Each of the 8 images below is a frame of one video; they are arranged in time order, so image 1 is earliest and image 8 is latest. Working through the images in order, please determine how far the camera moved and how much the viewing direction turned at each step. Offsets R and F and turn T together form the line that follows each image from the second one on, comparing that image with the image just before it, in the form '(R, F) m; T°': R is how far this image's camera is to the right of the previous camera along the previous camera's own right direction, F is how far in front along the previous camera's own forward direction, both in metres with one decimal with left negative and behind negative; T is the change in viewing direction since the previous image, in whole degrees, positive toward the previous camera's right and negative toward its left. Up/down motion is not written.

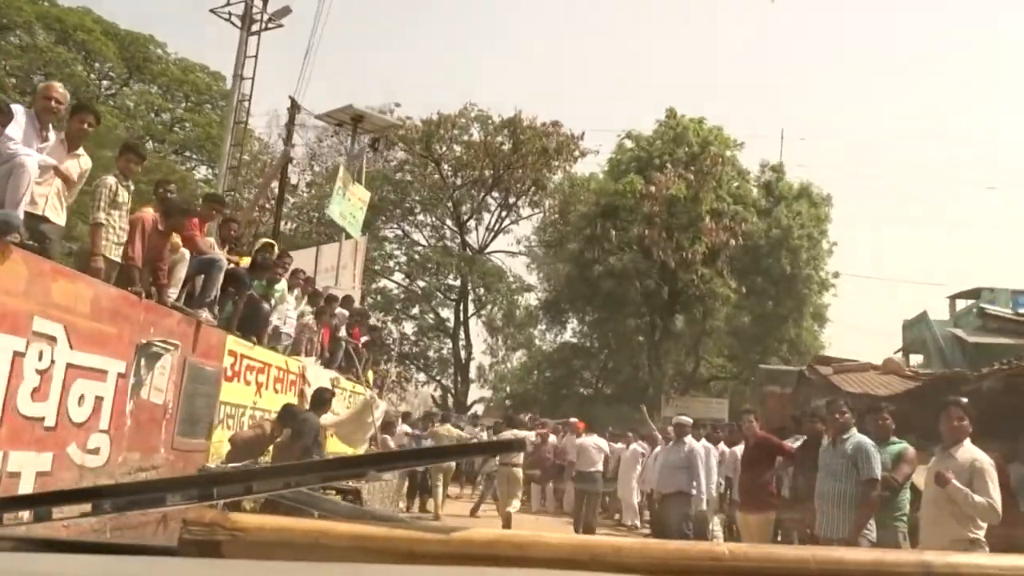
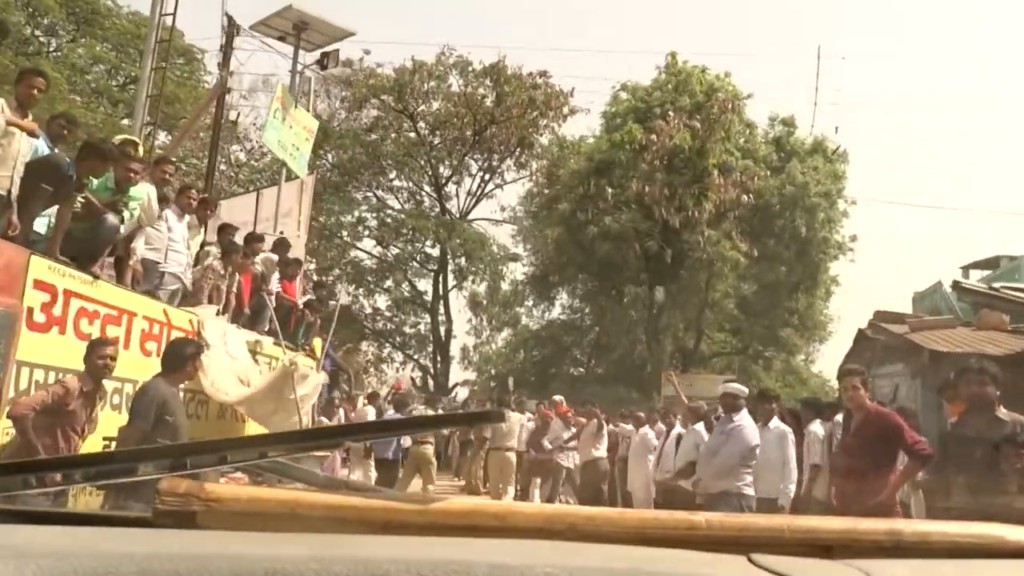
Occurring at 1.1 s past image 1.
(0.0, +1.1) m; +1°
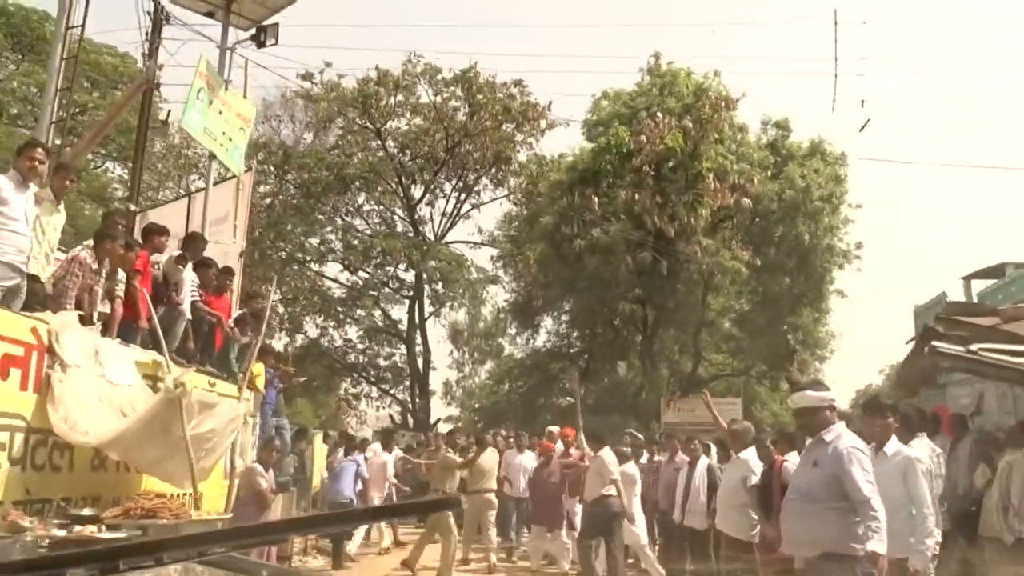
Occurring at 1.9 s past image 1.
(0.0, +0.8) m; +1°
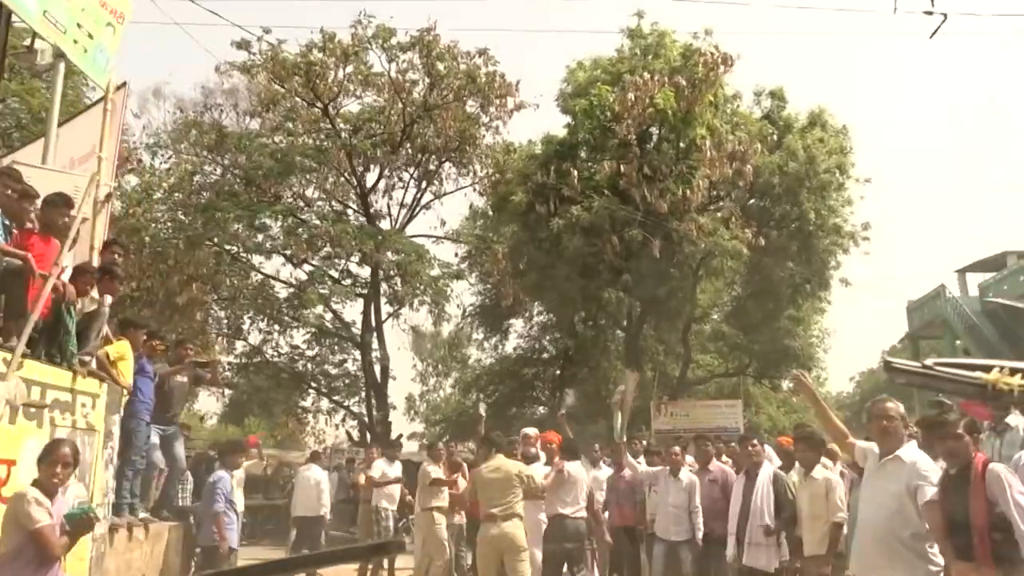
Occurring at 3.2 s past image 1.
(0.0, +1.1) m; +2°
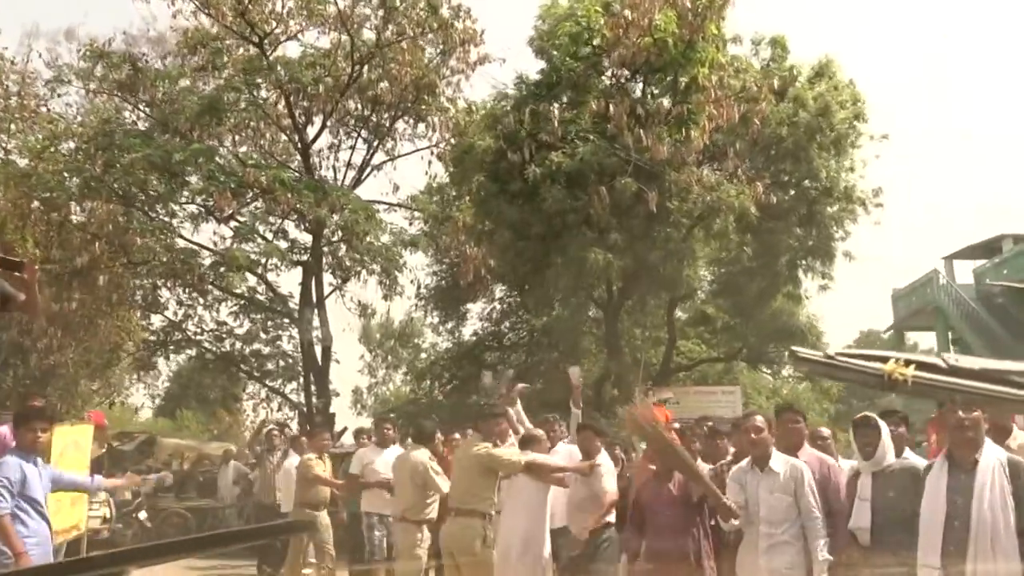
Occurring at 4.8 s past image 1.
(-0.1, +1.1) m; +3°
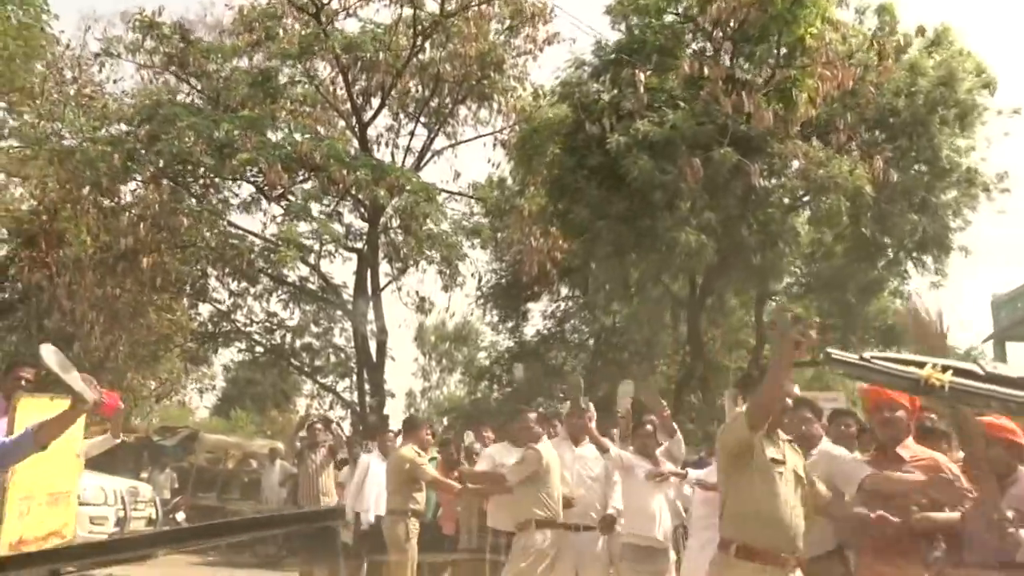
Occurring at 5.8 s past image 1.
(-0.1, +0.6) m; -4°
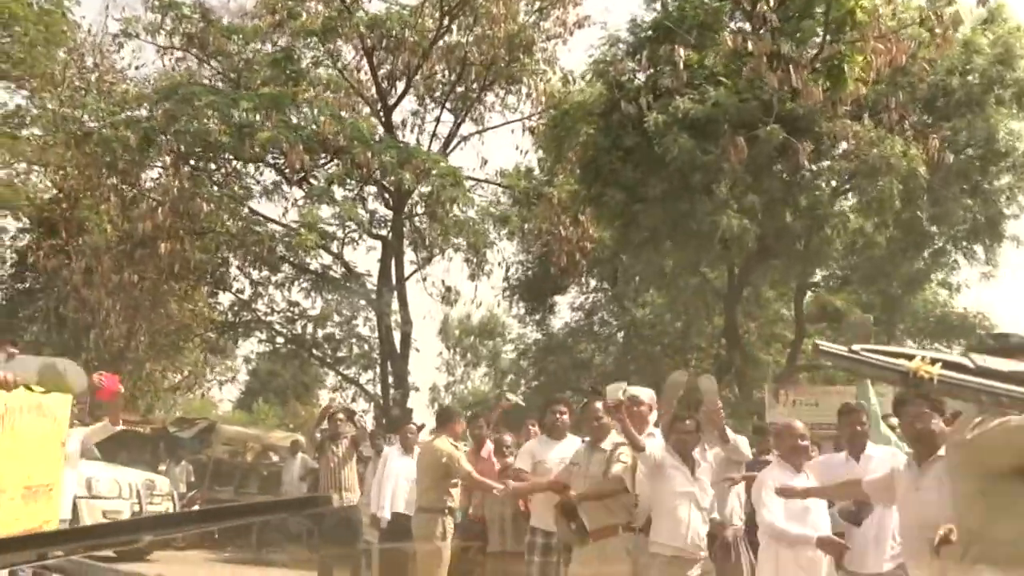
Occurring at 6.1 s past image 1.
(-0.1, +0.3) m; -1°
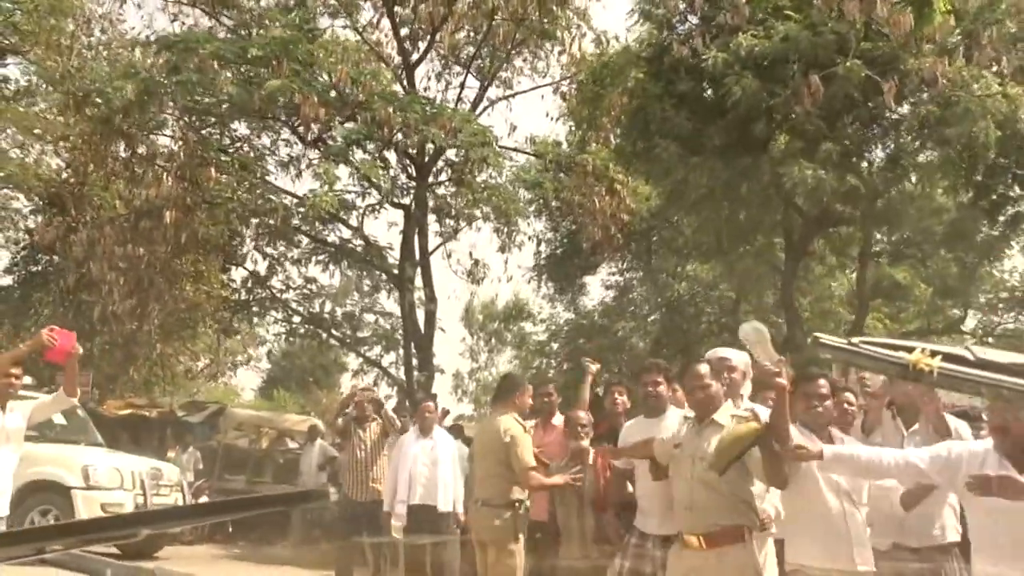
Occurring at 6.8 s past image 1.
(-0.1, +0.6) m; -1°
